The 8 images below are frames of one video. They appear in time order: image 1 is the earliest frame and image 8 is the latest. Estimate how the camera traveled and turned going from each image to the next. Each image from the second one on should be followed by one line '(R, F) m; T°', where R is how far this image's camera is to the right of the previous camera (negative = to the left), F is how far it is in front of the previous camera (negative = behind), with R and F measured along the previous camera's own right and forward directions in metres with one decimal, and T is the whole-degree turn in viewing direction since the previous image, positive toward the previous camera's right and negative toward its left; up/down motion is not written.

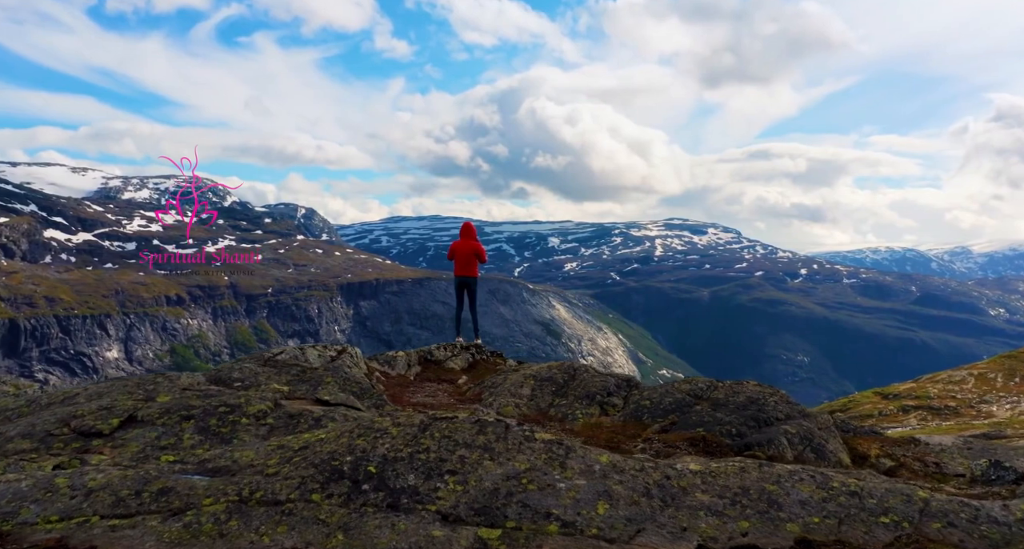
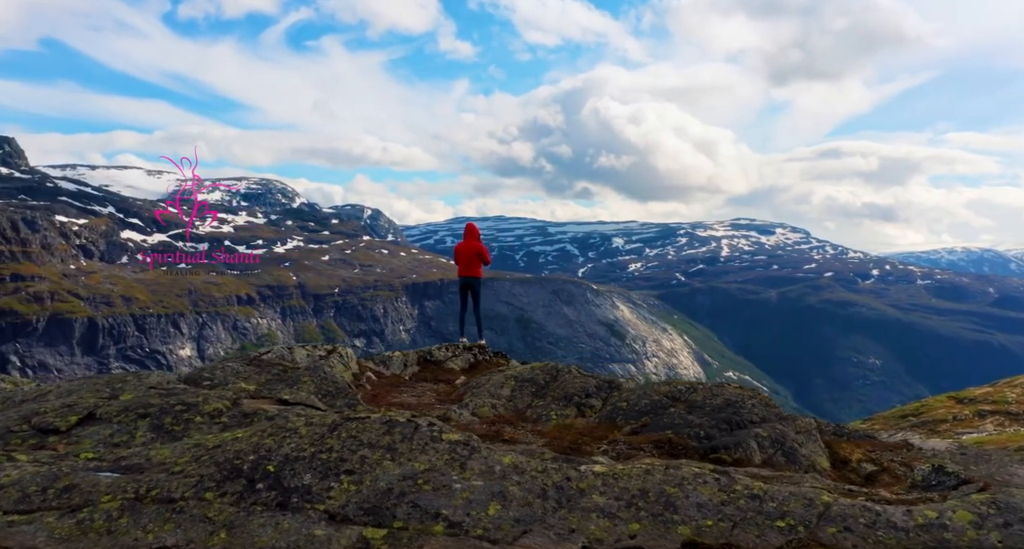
(+2.1, 0.0) m; -2°
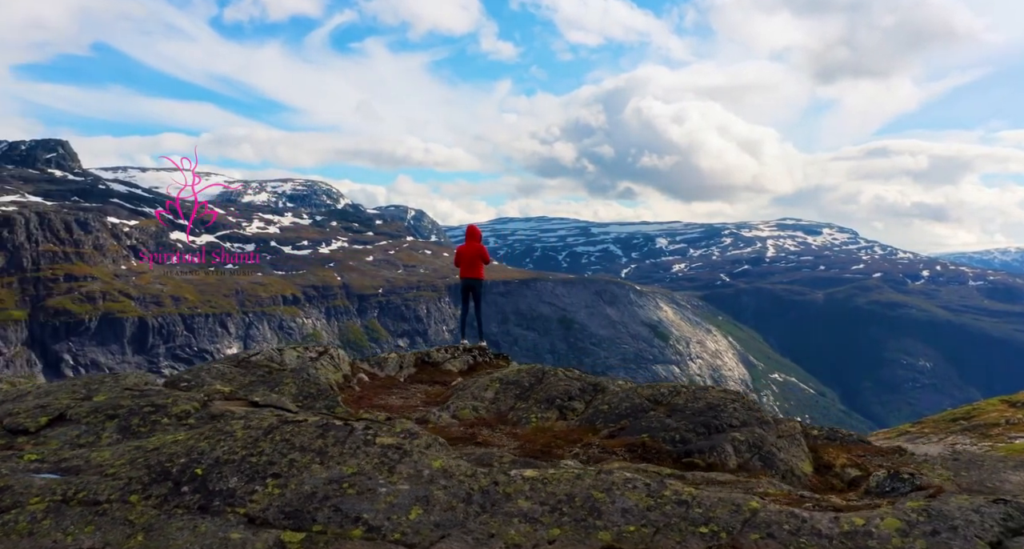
(+1.5, 0.0) m; -2°
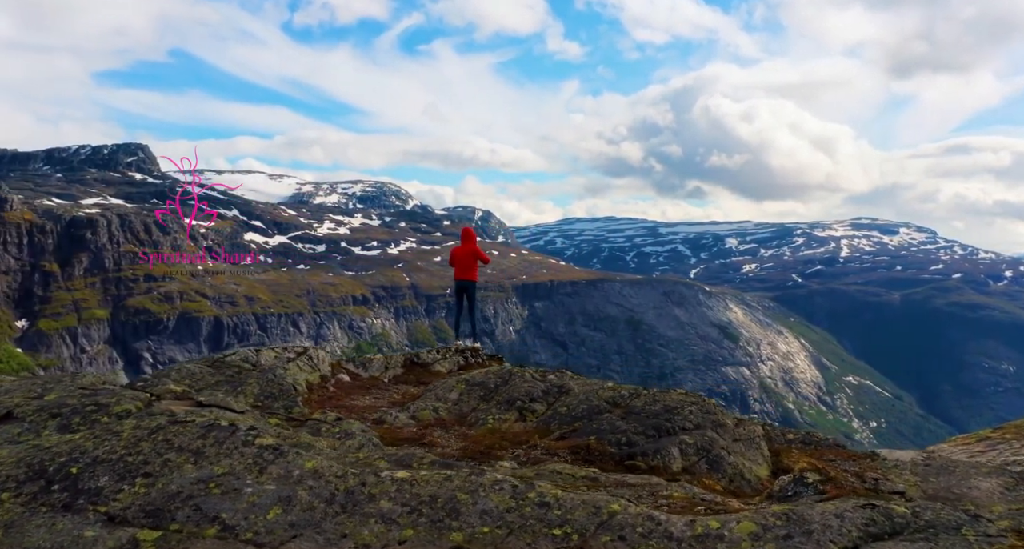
(+2.6, -0.1) m; -2°
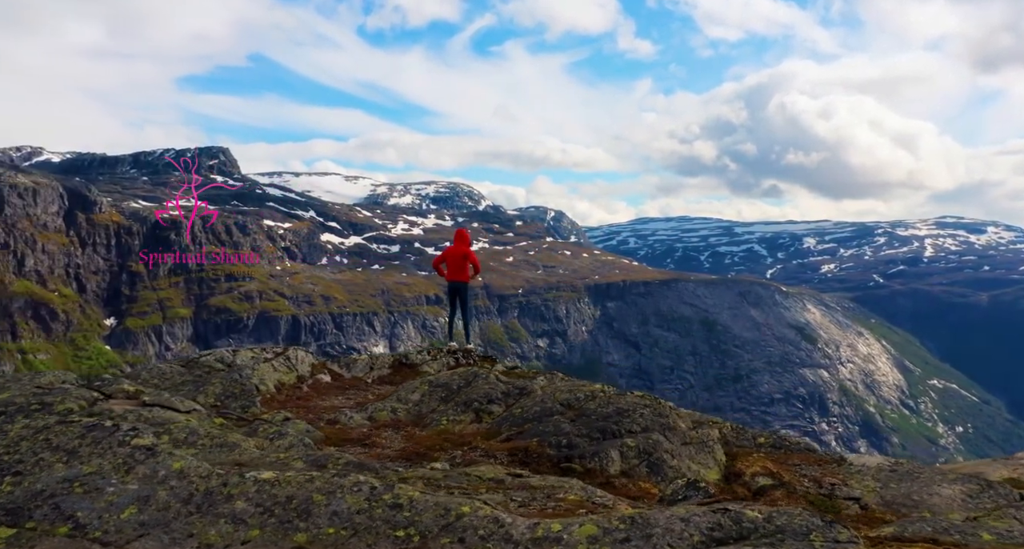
(+2.8, -0.1) m; -2°
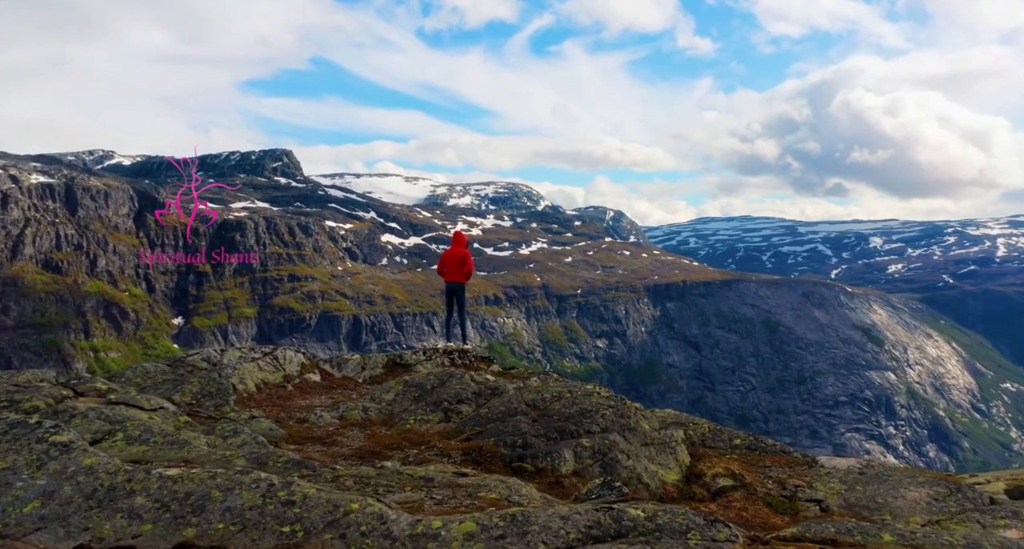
(+2.2, -0.3) m; -2°
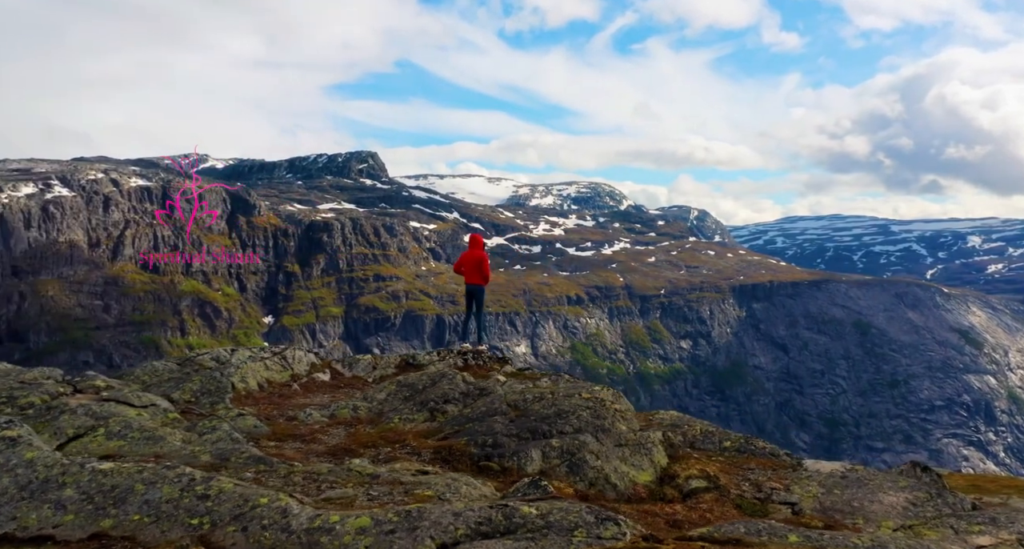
(+2.5, -0.6) m; -3°
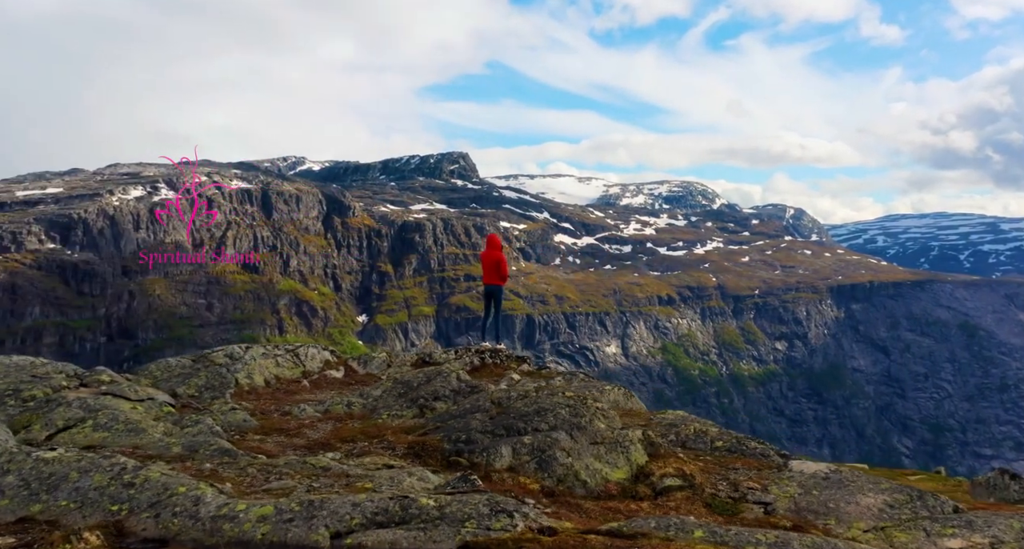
(+2.8, -0.5) m; -4°
